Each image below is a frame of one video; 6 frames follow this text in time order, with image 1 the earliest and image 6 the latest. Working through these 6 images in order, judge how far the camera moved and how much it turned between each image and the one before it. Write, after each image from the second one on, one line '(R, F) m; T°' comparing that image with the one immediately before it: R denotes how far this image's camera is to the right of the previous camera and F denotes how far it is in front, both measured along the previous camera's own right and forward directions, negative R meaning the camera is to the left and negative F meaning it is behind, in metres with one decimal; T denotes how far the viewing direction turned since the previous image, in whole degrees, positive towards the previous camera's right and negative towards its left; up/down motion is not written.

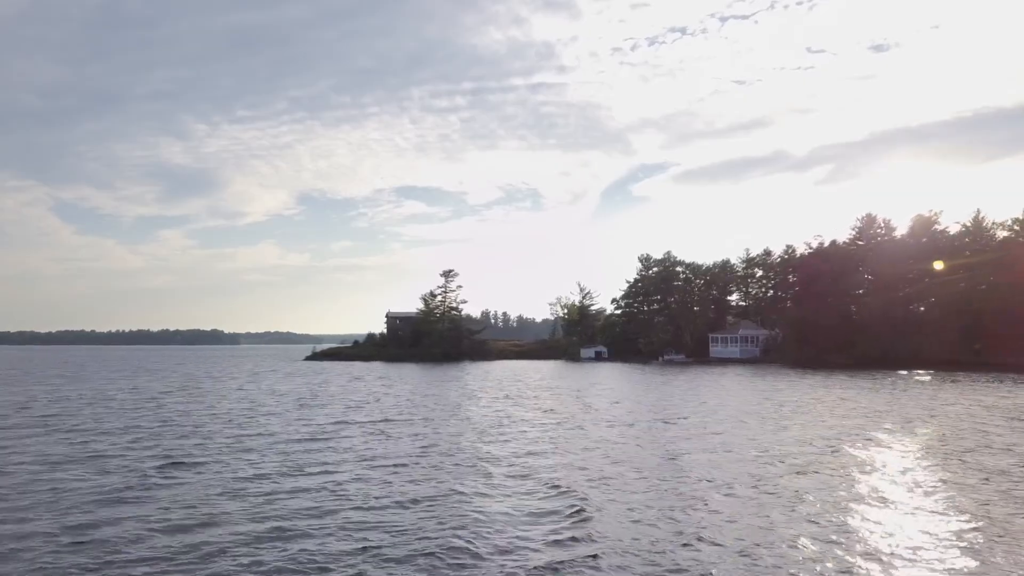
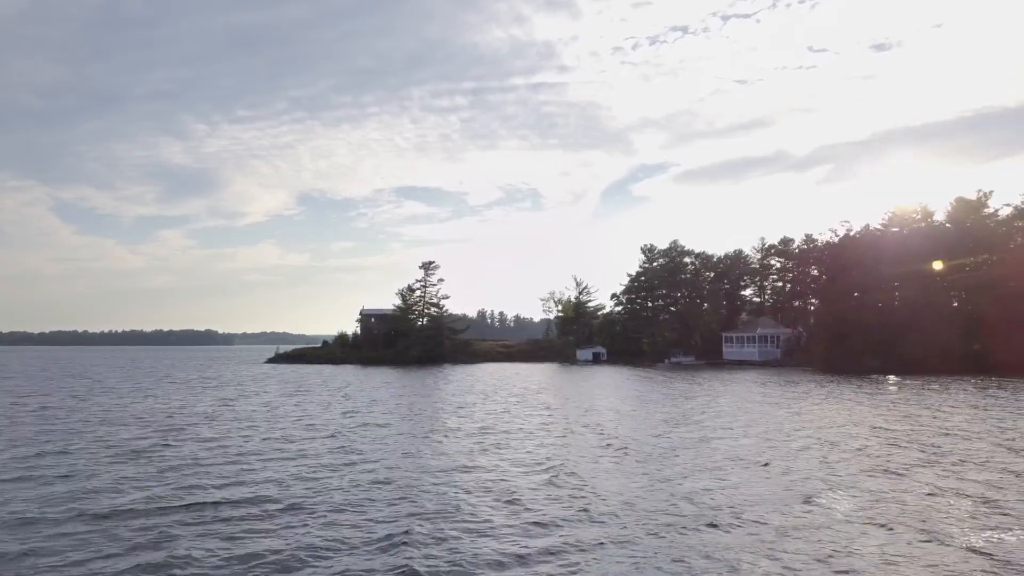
(+1.4, +8.9) m; 0°
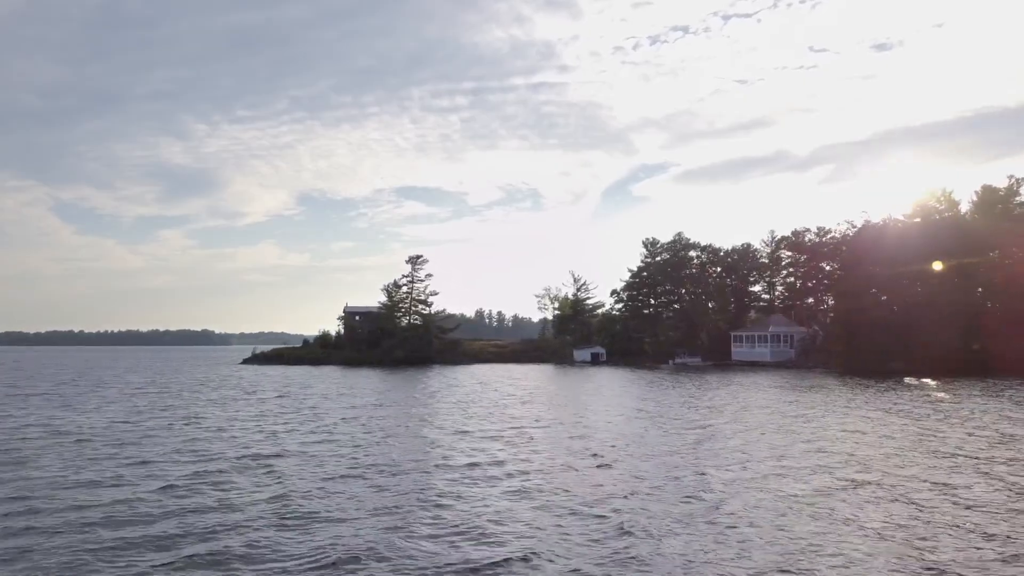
(+0.7, +4.8) m; 0°
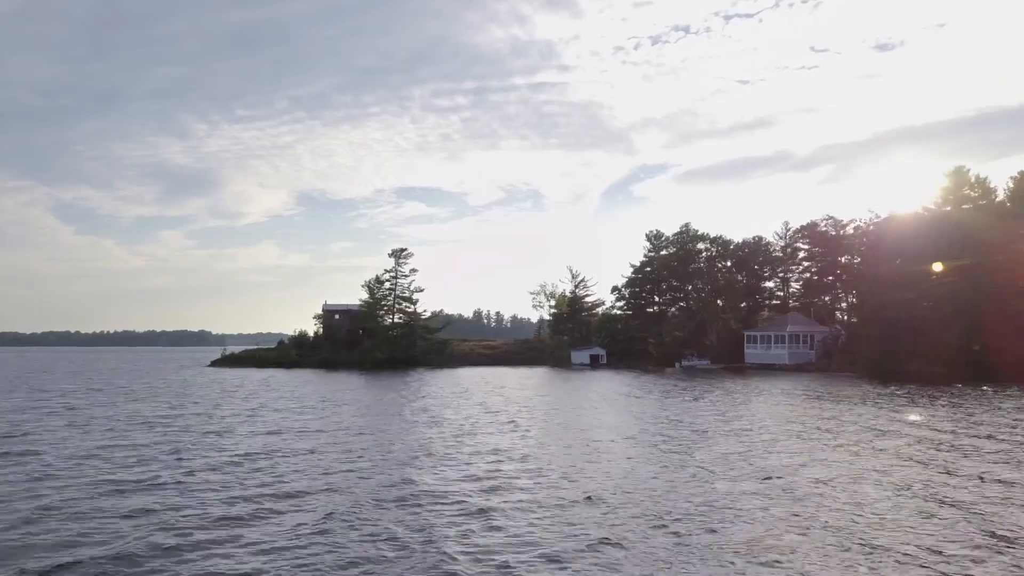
(+0.7, +5.5) m; 0°
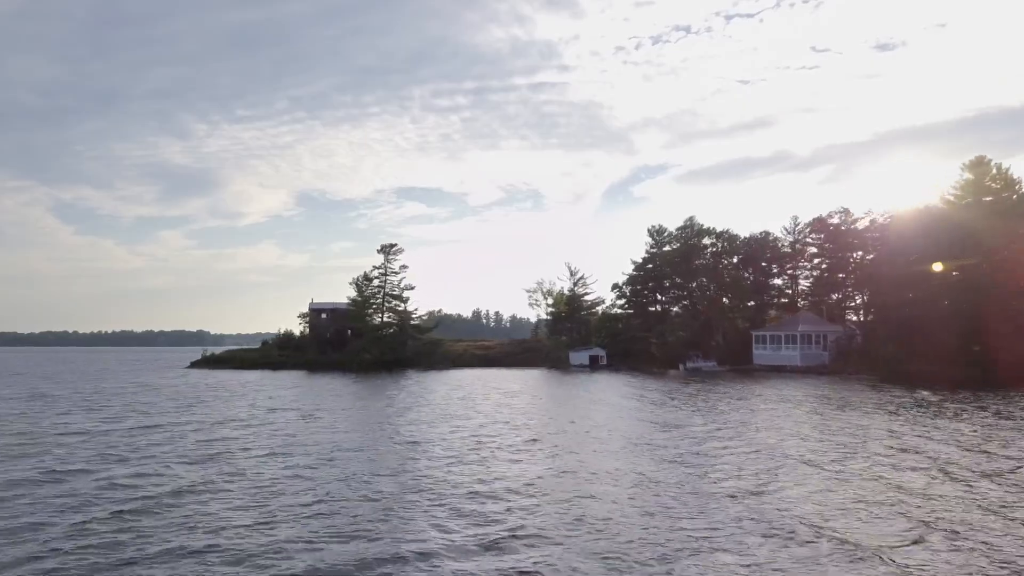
(+0.4, +3.0) m; 0°
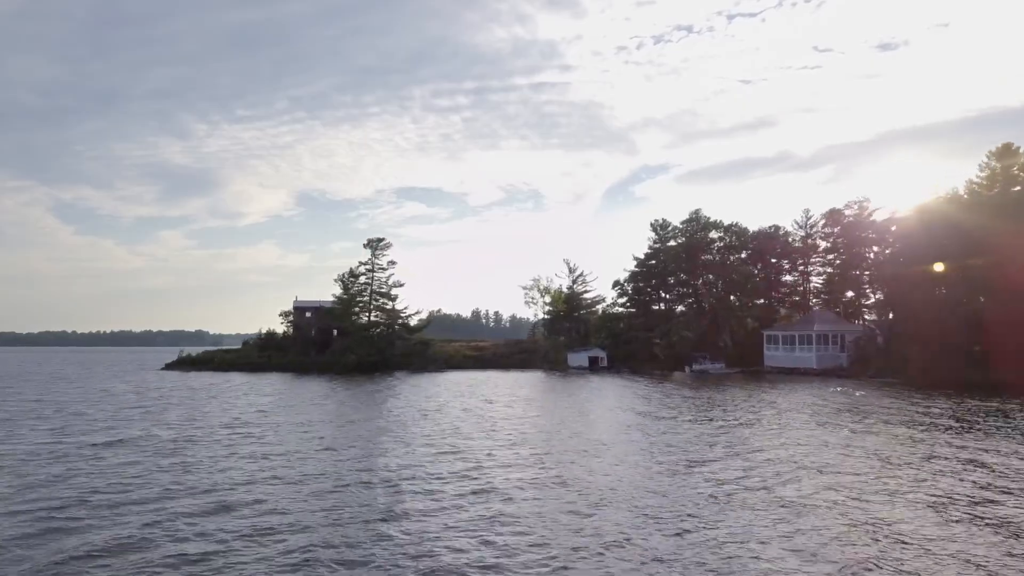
(+0.4, +3.4) m; 0°
